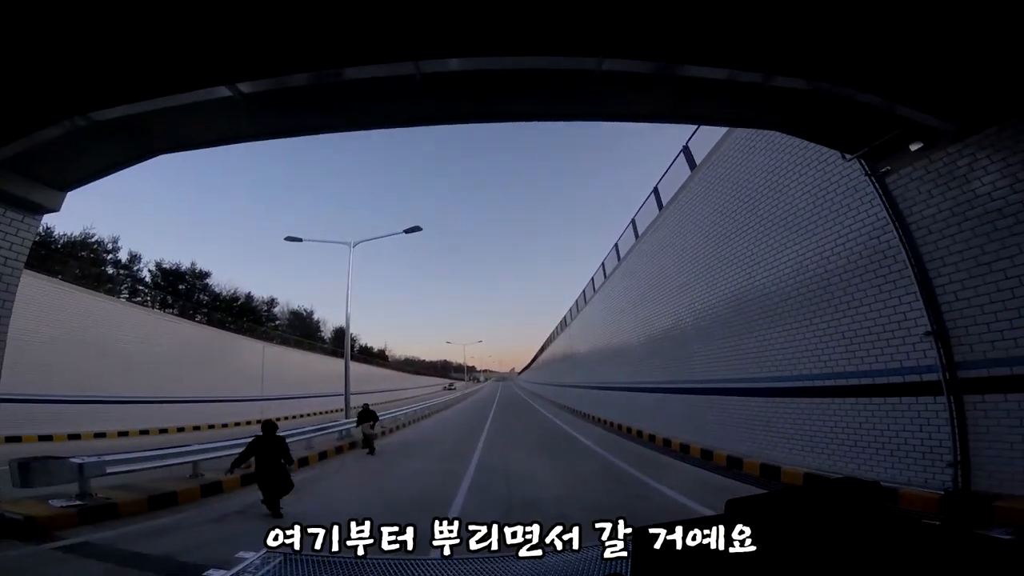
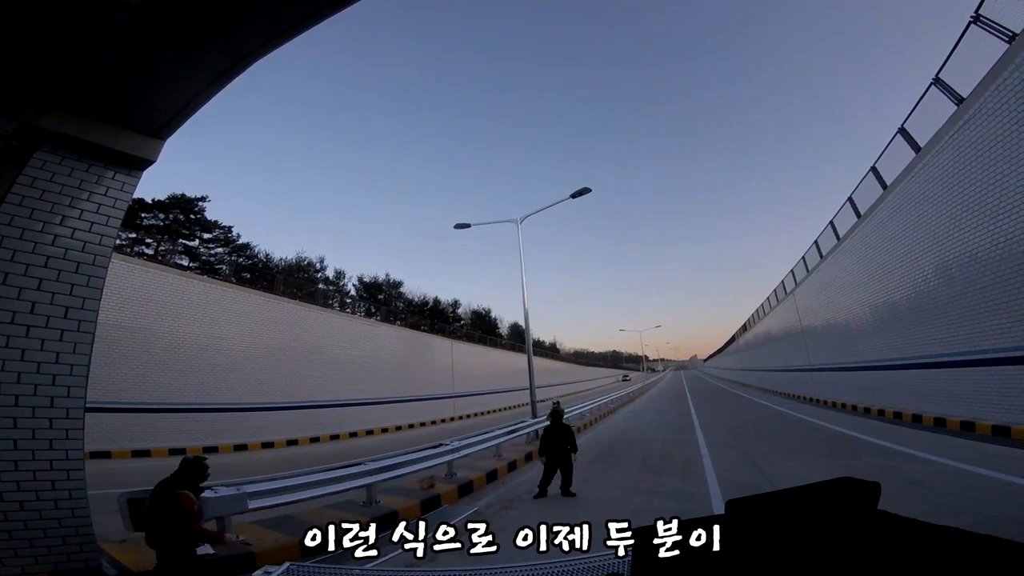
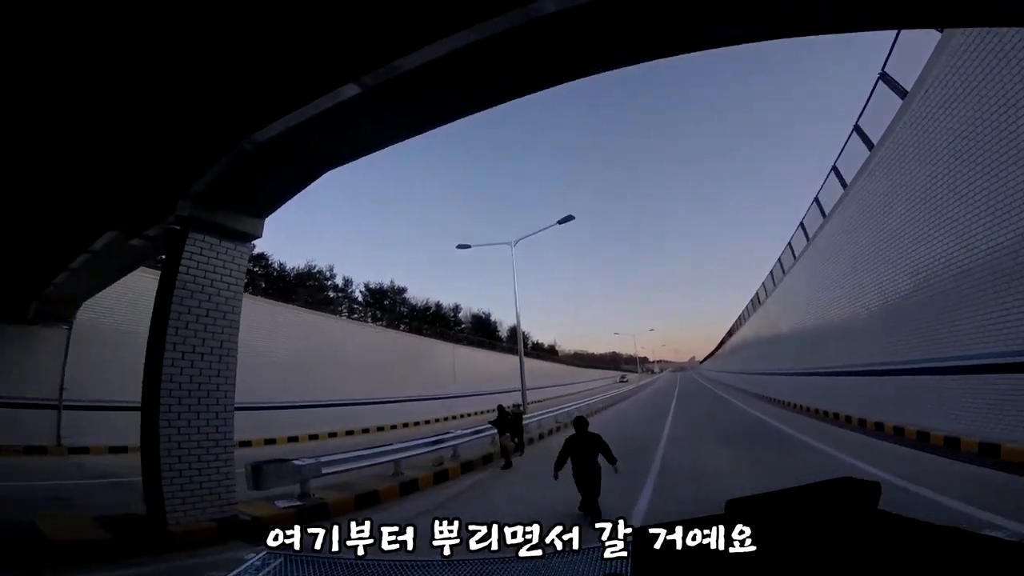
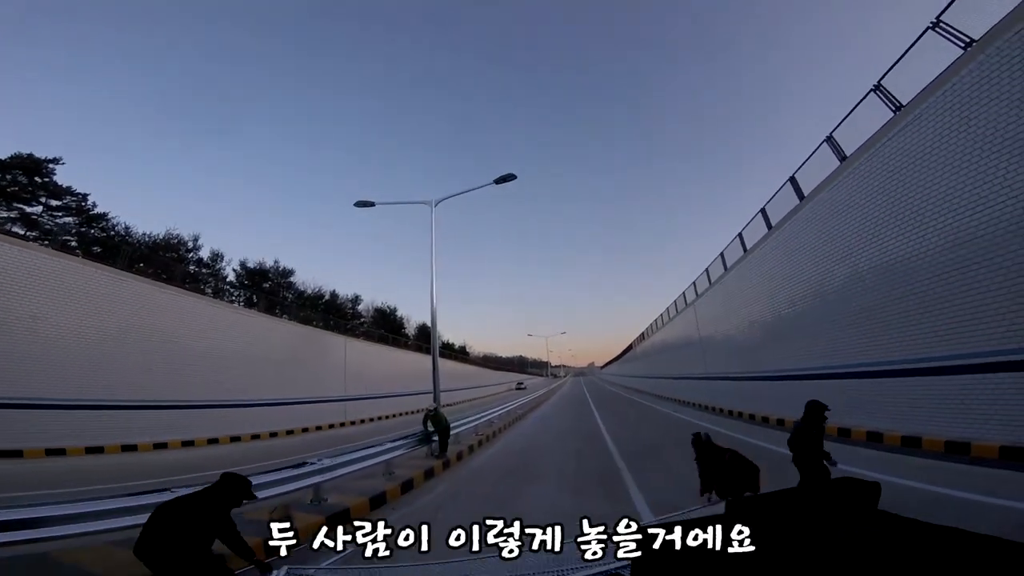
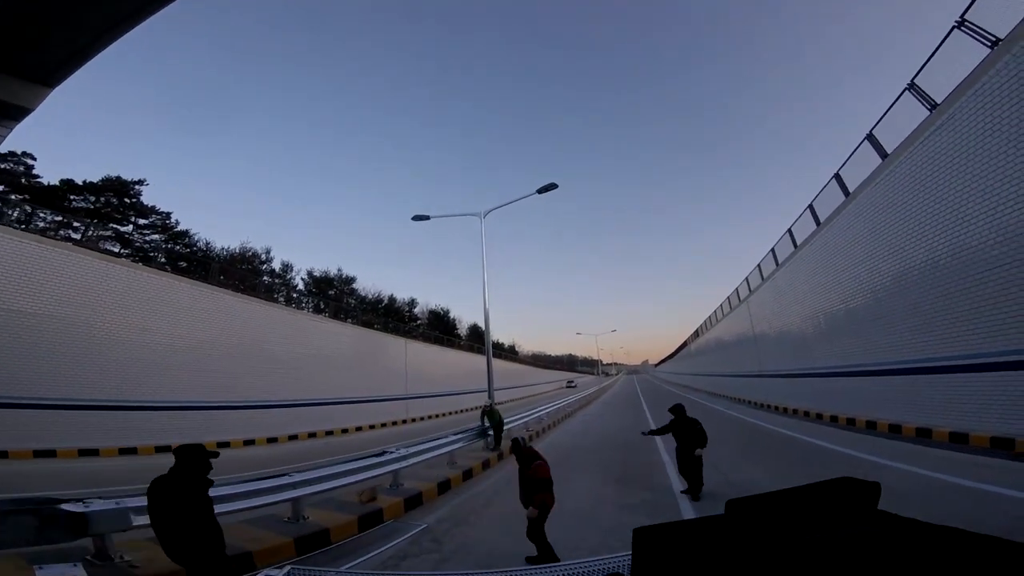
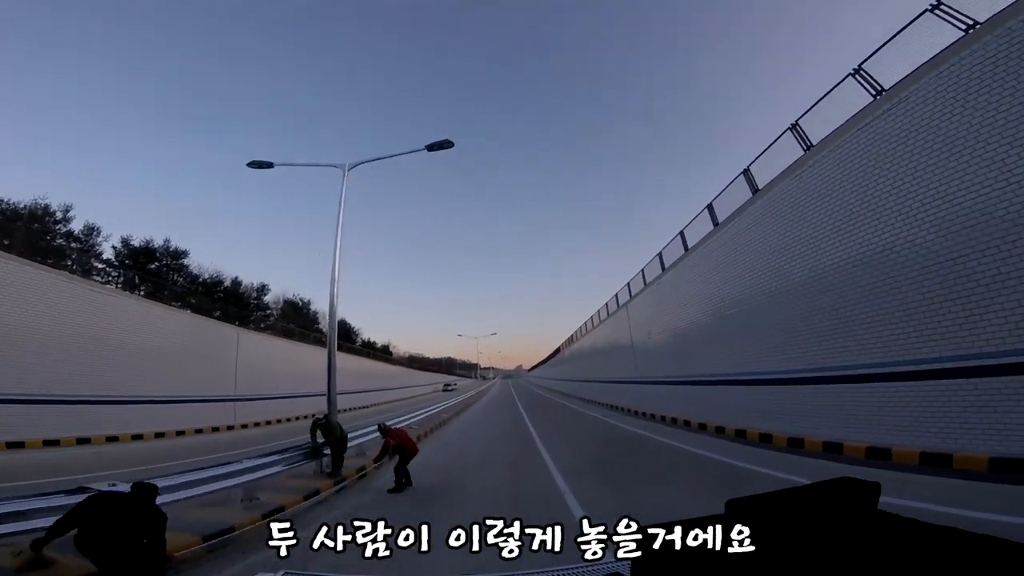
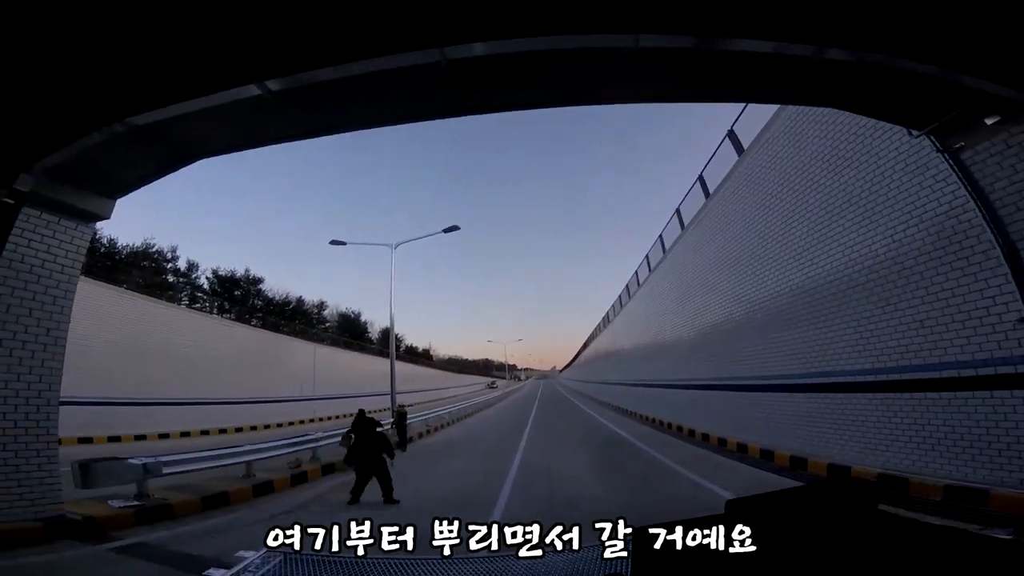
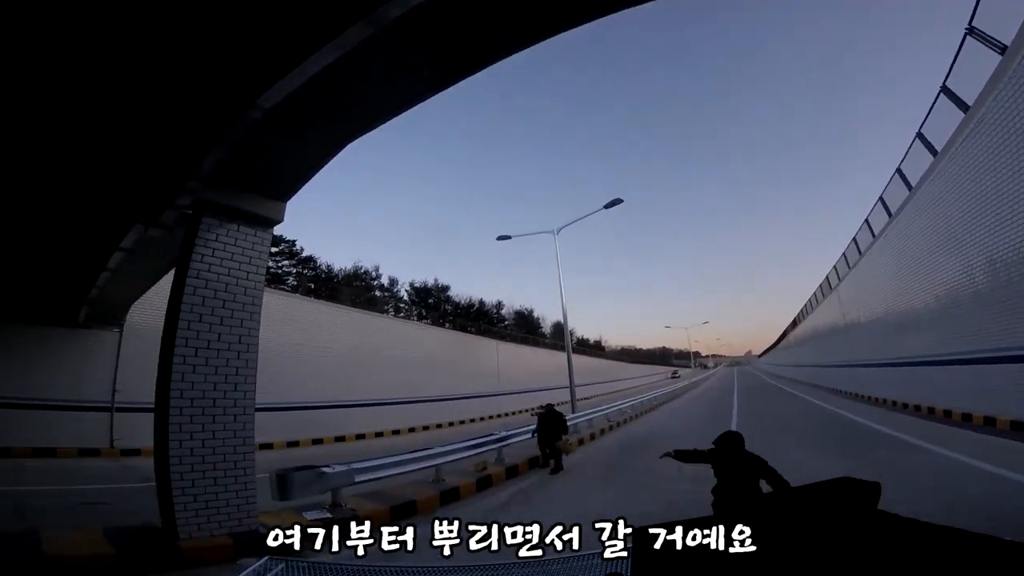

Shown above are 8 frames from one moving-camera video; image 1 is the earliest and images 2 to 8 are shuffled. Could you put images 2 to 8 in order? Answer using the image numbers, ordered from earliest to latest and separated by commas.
7, 3, 8, 2, 5, 4, 6
